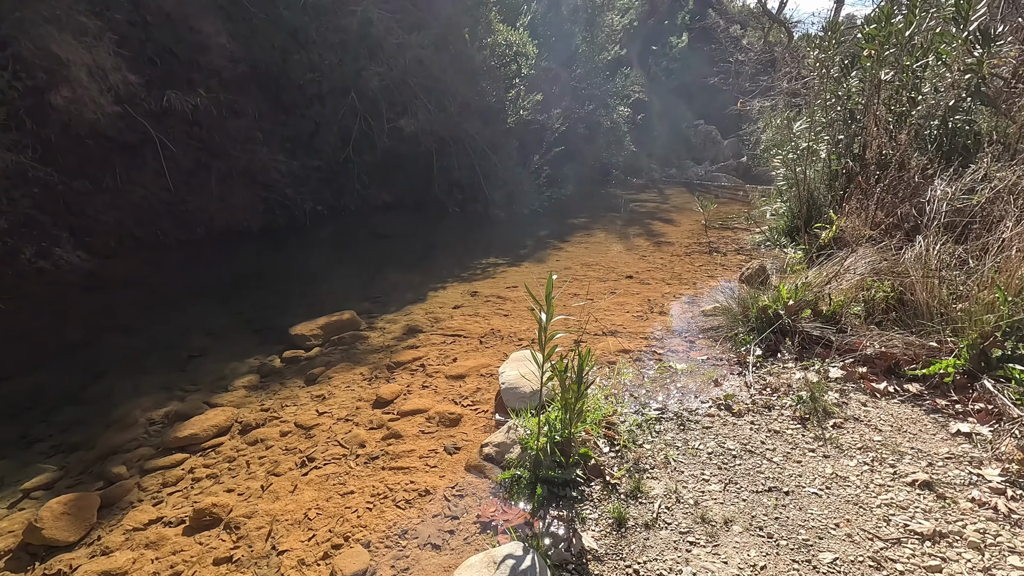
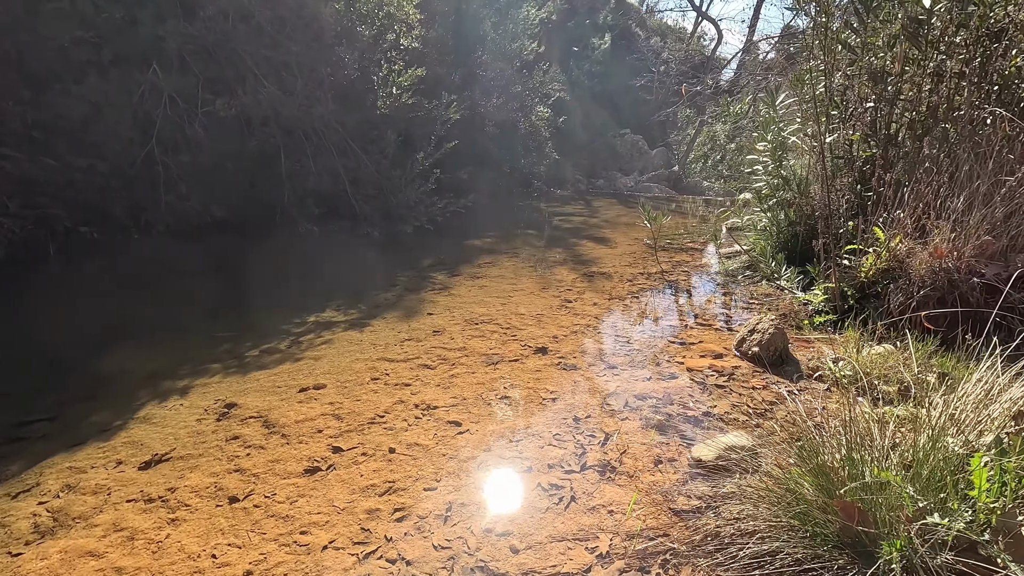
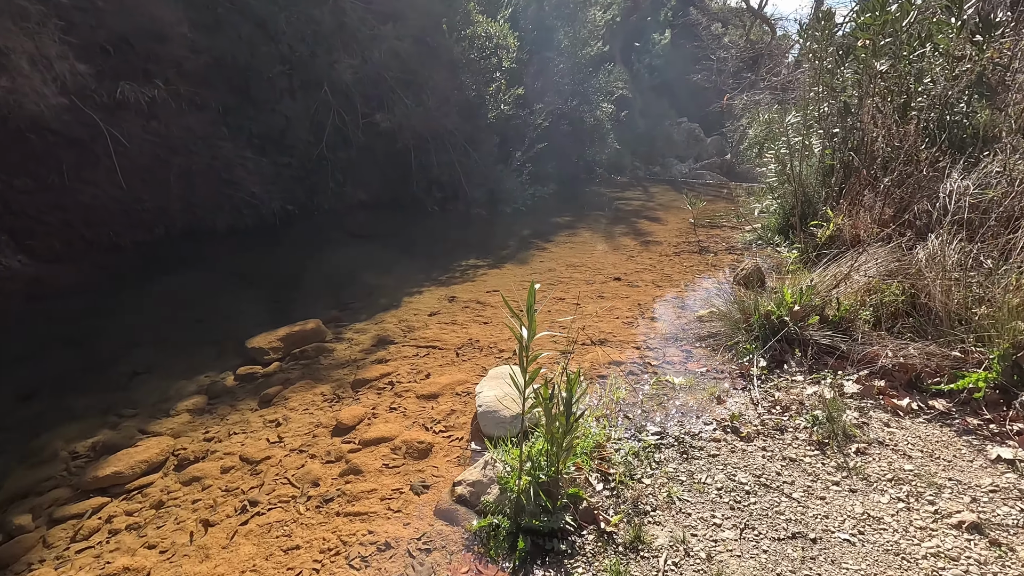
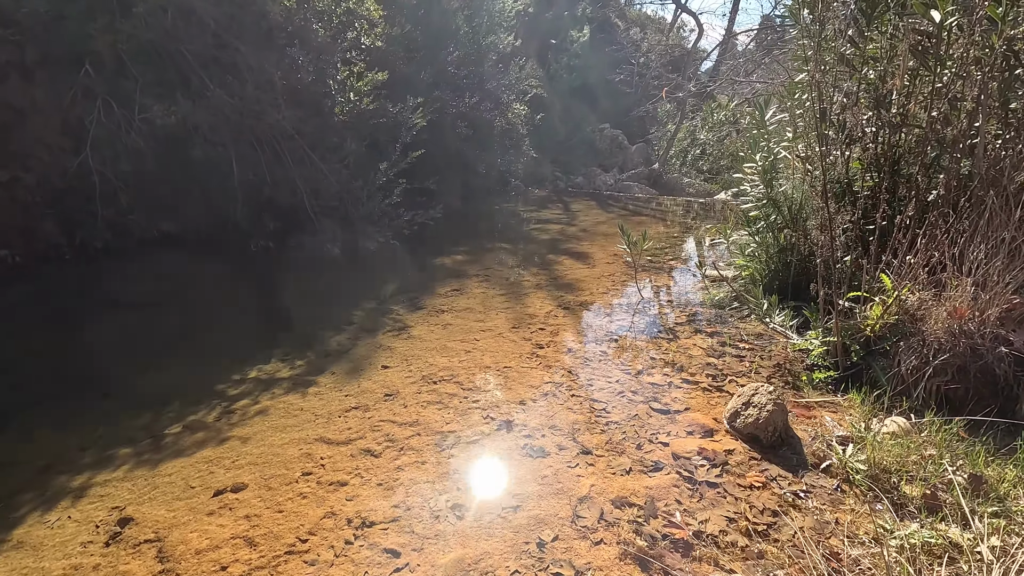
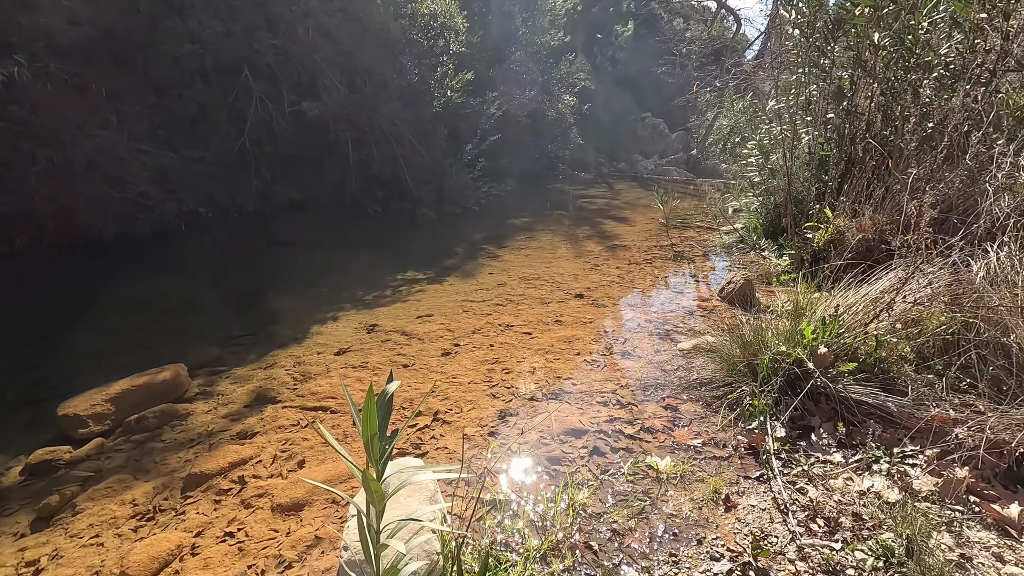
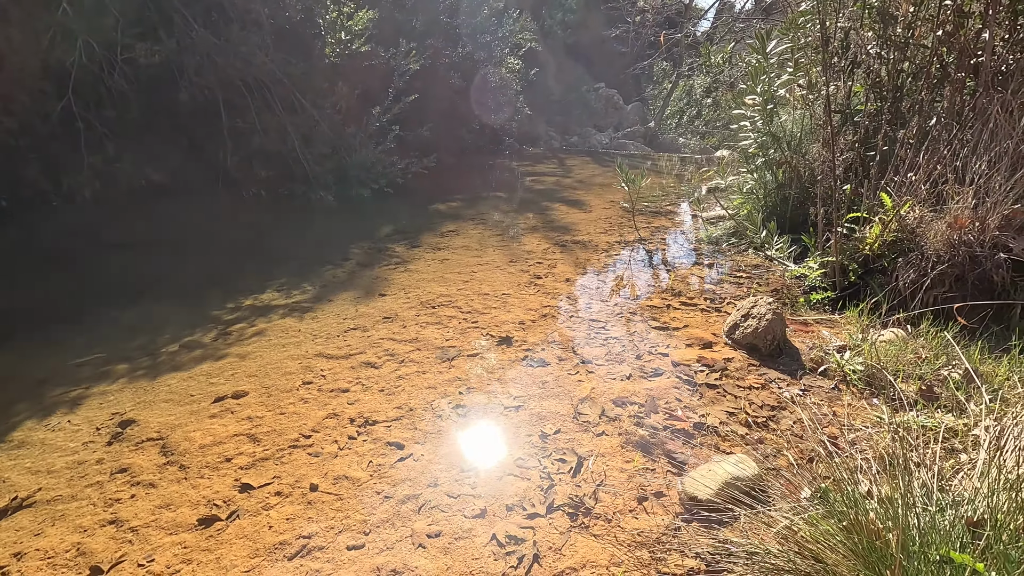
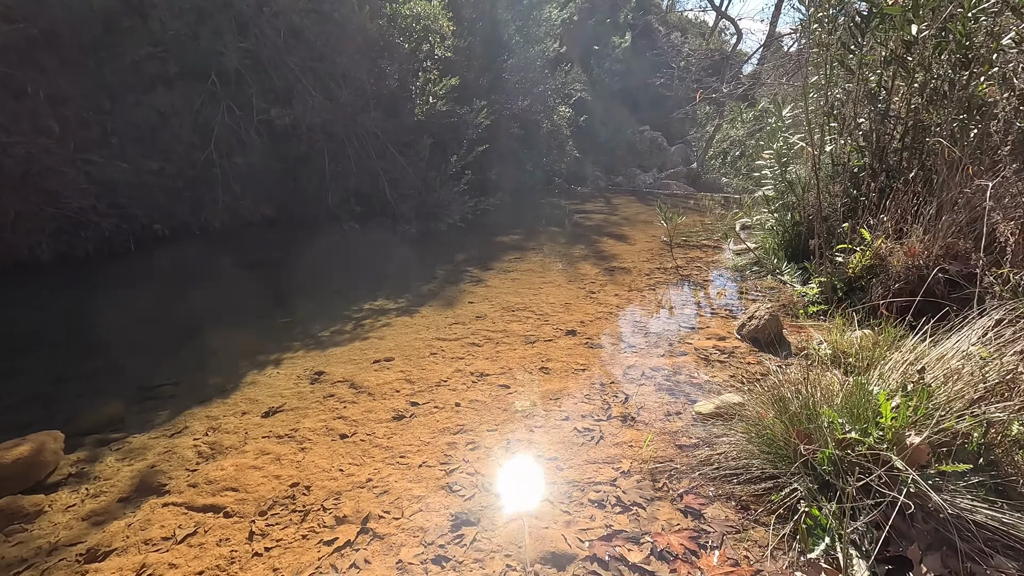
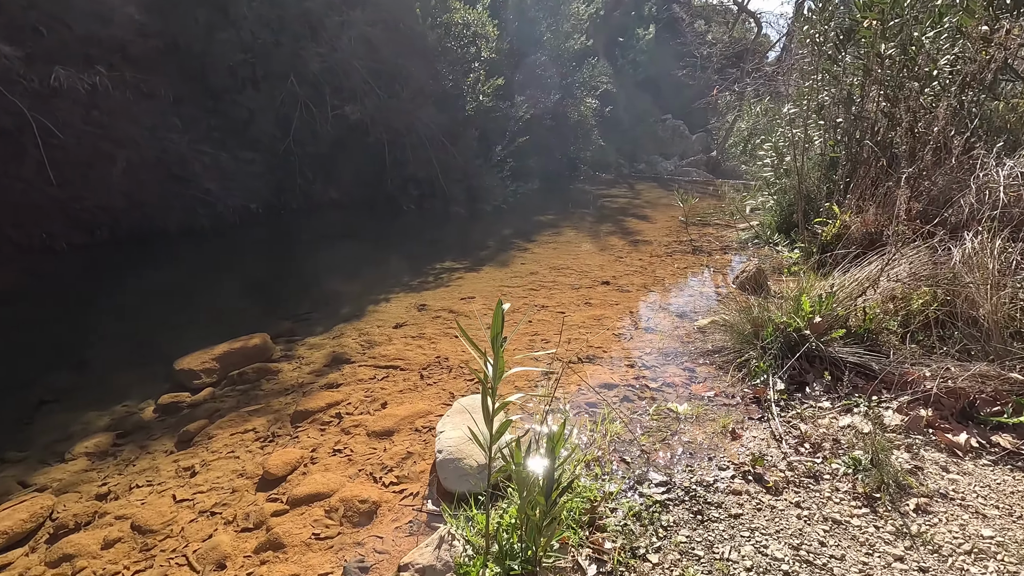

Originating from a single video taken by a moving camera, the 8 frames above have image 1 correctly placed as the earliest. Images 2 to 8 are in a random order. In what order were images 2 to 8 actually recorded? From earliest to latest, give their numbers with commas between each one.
3, 8, 5, 7, 2, 4, 6
